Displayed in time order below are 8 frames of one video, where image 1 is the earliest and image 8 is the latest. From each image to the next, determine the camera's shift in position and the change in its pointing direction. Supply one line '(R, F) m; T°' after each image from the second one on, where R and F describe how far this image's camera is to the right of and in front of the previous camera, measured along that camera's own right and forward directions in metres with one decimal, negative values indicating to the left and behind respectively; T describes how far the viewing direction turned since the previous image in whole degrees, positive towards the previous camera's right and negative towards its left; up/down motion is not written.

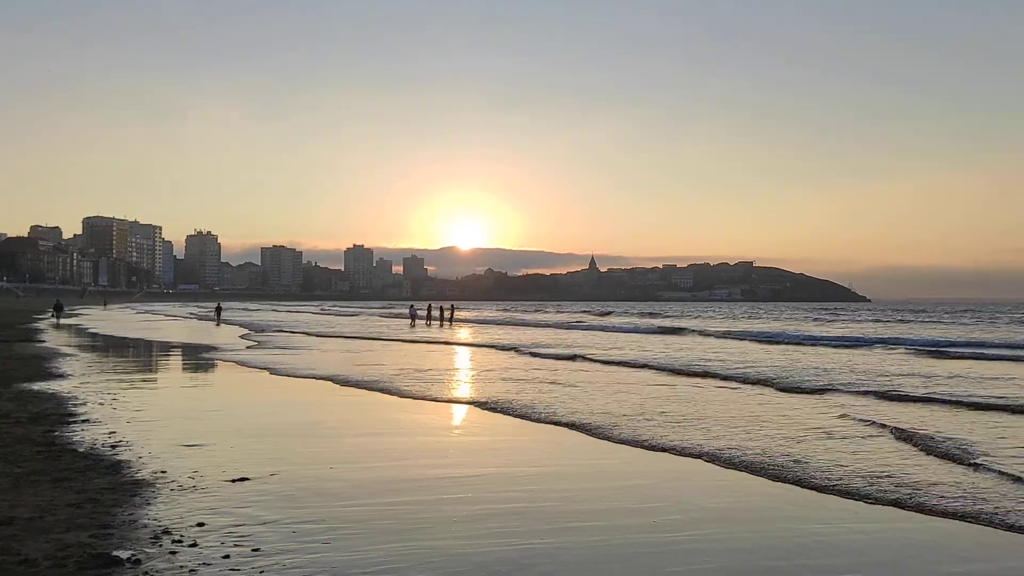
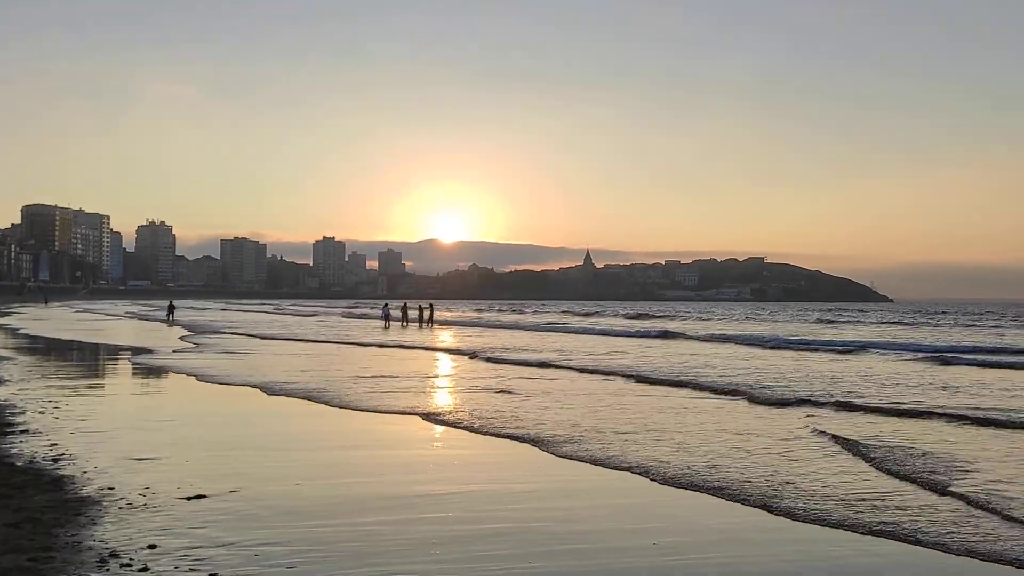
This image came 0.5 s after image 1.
(-0.4, +1.1) m; +2°
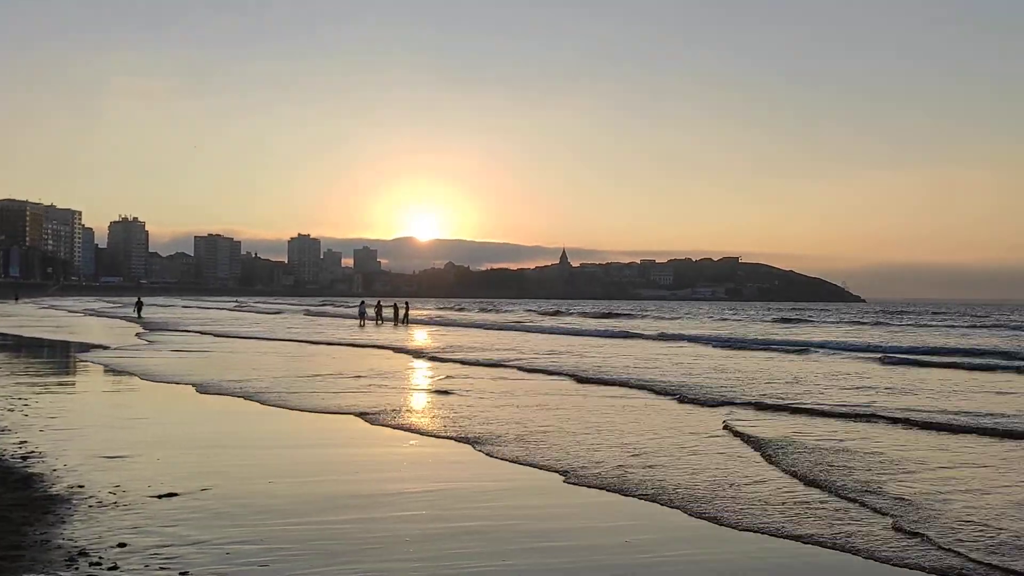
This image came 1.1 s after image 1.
(0.0, 0.0) m; +1°
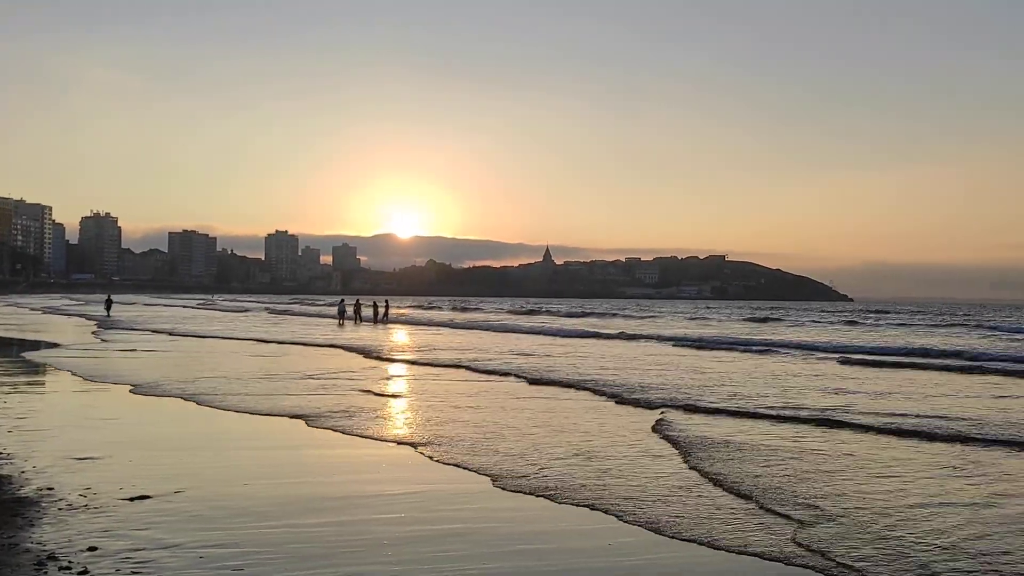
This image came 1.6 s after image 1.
(-0.1, +0.2) m; +1°
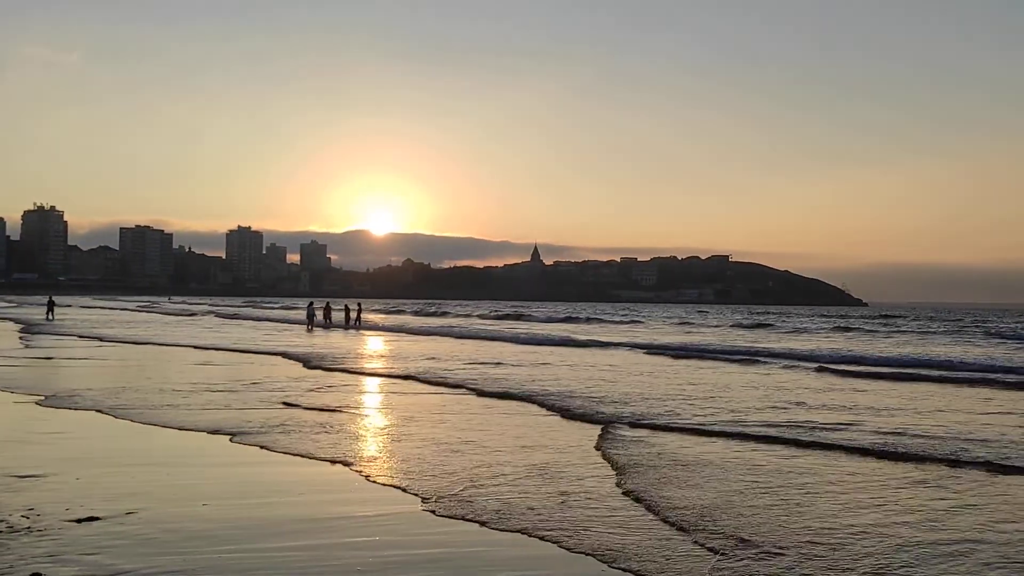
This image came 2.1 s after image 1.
(-0.4, +0.8) m; +3°
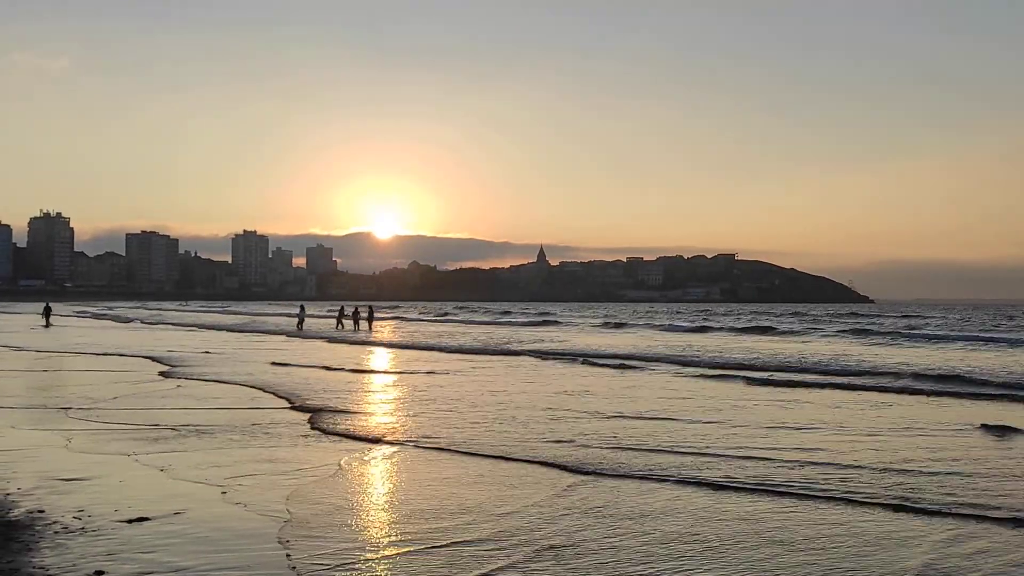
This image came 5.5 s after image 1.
(-0.7, -0.4) m; +3°
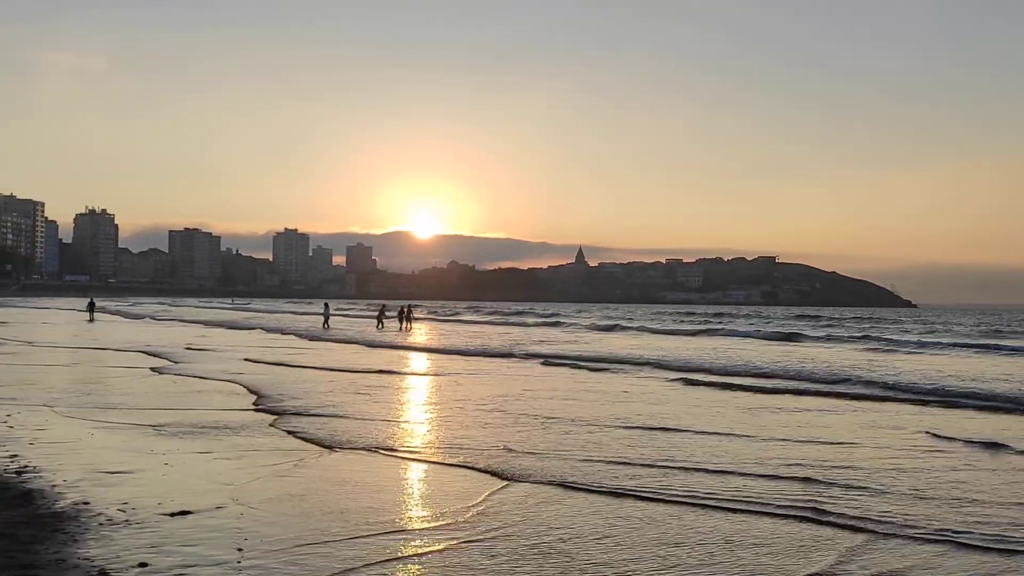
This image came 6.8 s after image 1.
(-0.1, 0.0) m; -2°
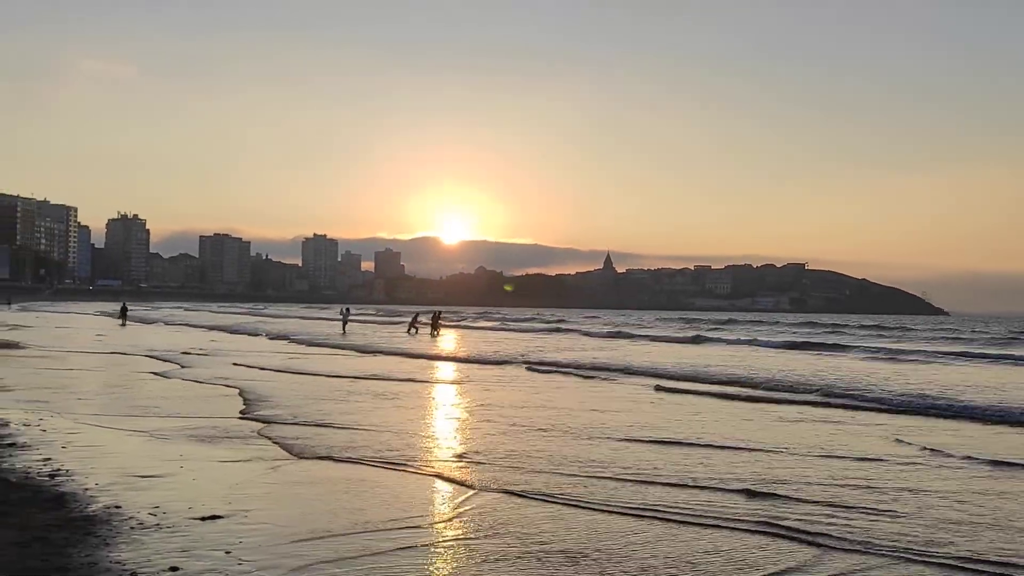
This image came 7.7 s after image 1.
(0.0, 0.0) m; -2°
